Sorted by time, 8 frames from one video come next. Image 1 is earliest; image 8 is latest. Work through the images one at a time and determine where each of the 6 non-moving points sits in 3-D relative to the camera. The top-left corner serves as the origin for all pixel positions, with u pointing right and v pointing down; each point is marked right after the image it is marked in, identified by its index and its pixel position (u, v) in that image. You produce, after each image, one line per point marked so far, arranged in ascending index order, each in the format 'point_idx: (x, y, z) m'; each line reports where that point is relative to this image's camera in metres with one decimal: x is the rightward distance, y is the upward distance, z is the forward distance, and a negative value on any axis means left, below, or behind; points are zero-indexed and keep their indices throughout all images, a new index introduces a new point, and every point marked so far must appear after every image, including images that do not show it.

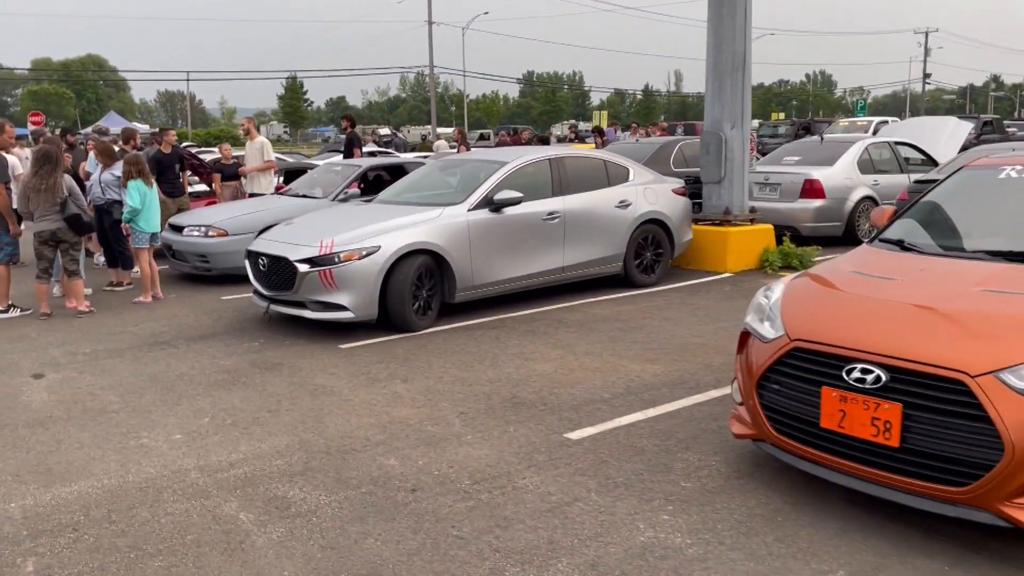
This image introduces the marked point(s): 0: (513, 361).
0: (0.0, -0.6, +6.4) m
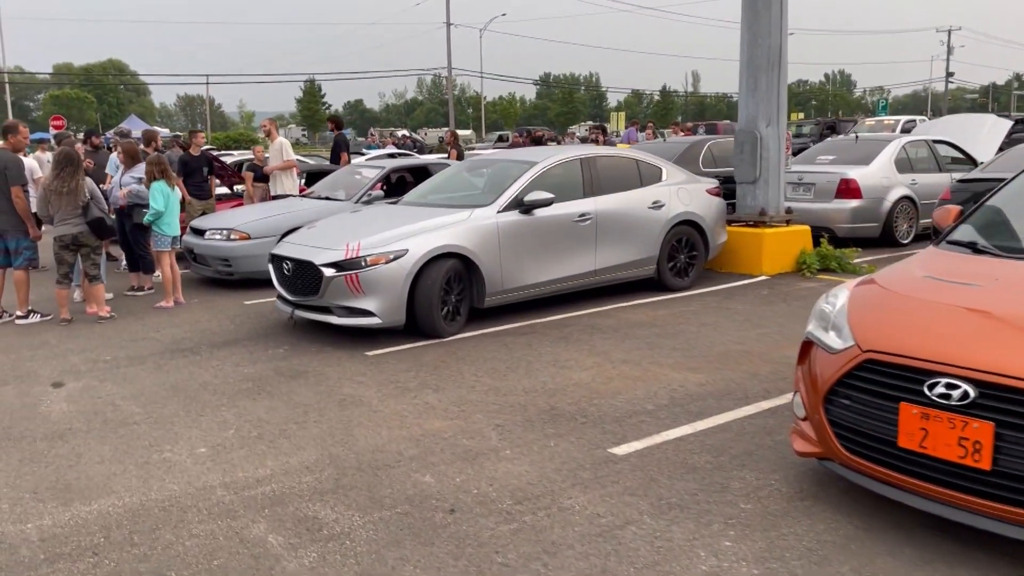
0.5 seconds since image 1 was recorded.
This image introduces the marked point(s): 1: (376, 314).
0: (+0.3, -0.6, +6.2) m
1: (-1.1, -0.2, +7.0) m
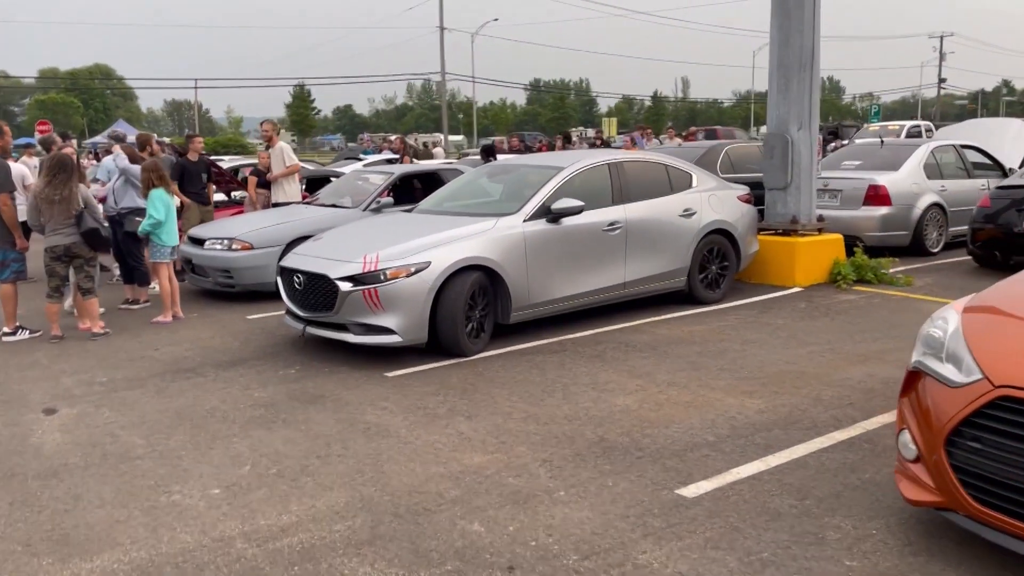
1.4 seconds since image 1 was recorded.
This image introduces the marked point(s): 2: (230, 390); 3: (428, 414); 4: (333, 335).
0: (+0.5, -0.7, +5.7) m
1: (-0.9, -0.3, +6.5) m
2: (-2.0, -0.7, +6.2) m
3: (-0.5, -0.8, +5.4) m
4: (-1.4, -0.4, +6.7) m
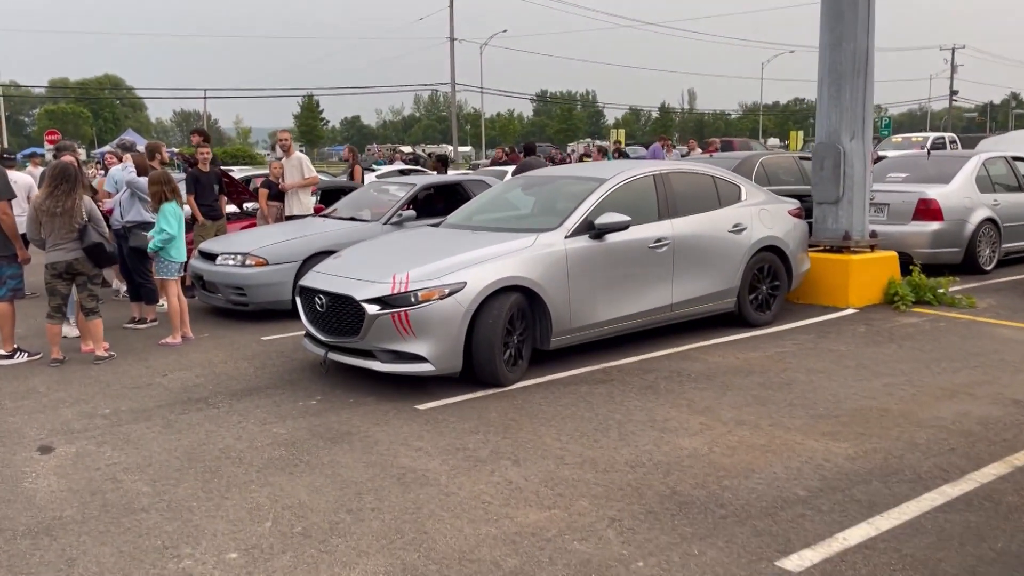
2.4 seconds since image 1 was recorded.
0: (+0.8, -0.9, +5.0) m
1: (-0.6, -0.5, +5.9) m
2: (-1.7, -0.9, +5.6) m
3: (-0.2, -0.9, +4.8) m
4: (-1.1, -0.5, +6.1) m
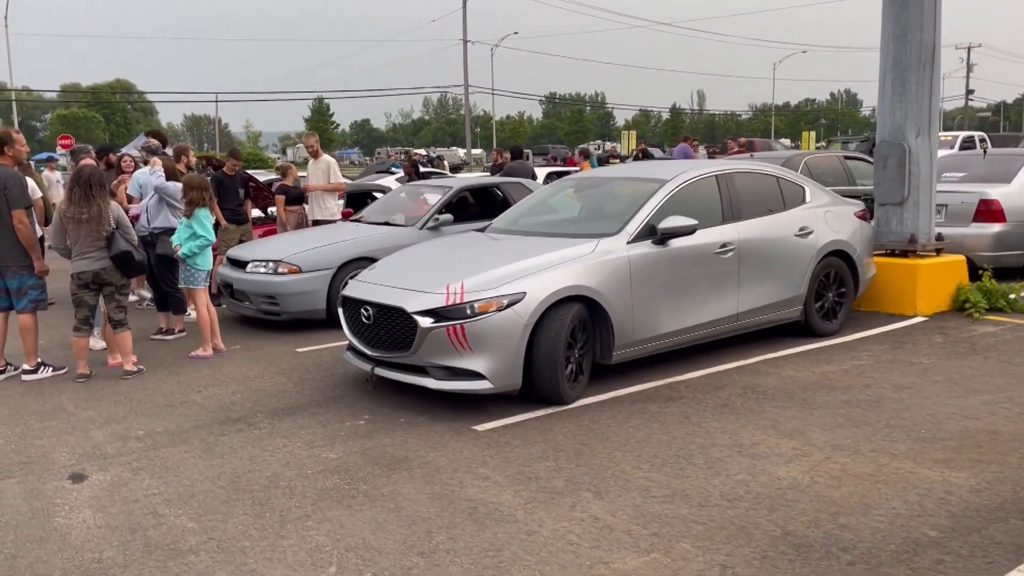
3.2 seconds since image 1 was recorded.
0: (+1.2, -0.9, +4.6) m
1: (-0.2, -0.6, +5.5) m
2: (-1.3, -1.0, +5.1) m
3: (+0.2, -1.0, +4.3) m
4: (-0.7, -0.6, +5.7) m
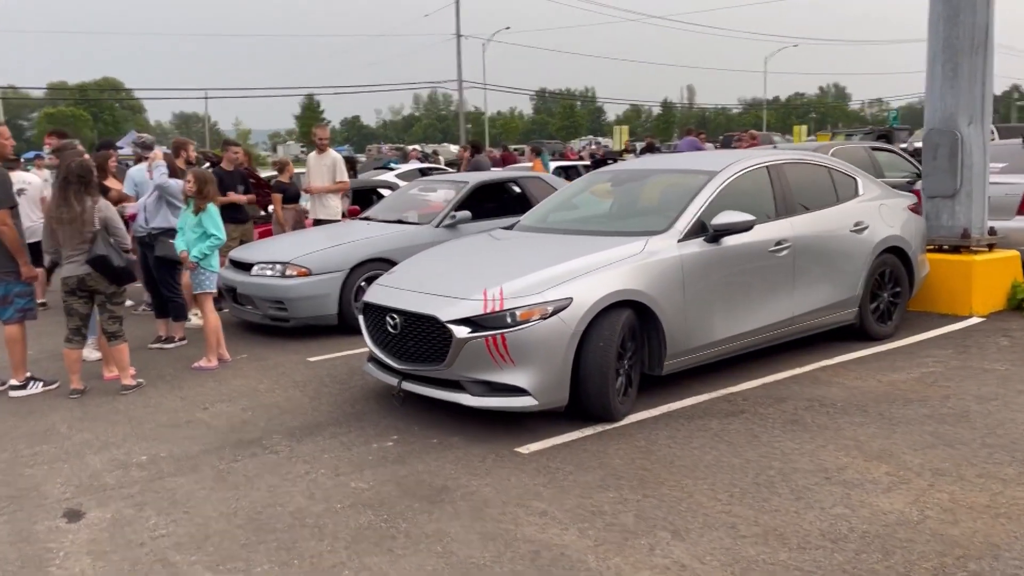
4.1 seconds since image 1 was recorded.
0: (+1.5, -0.9, +4.0) m
1: (+0.1, -0.6, +4.9) m
2: (-1.1, -1.0, +4.6) m
3: (+0.4, -1.0, +3.8) m
4: (-0.4, -0.6, +5.1) m
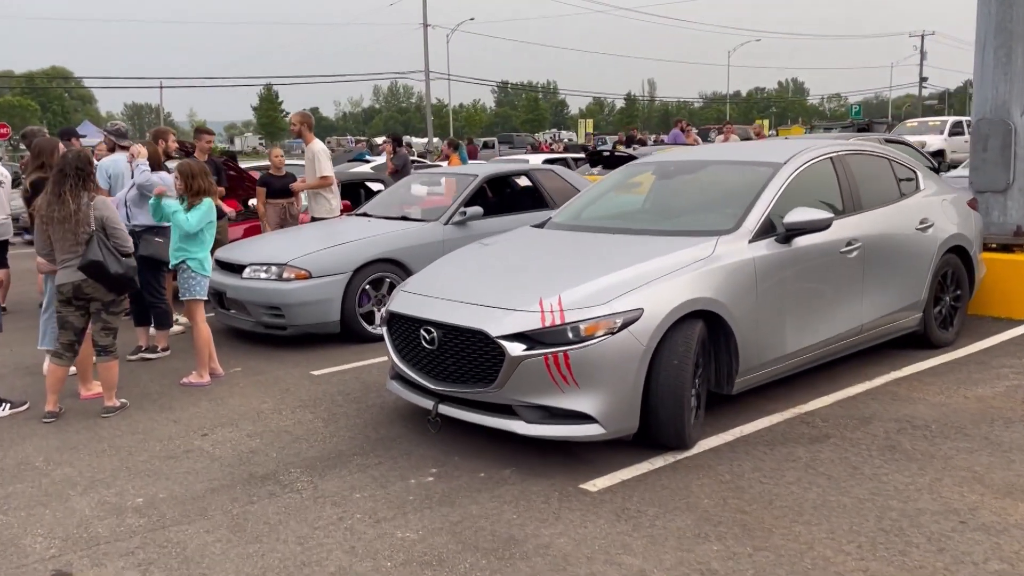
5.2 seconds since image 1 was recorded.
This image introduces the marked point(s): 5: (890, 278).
0: (+1.8, -1.0, +3.5) m
1: (+0.4, -0.7, +4.2) m
2: (-0.7, -1.1, +3.9) m
3: (+0.8, -1.1, +3.1) m
4: (-0.1, -0.7, +4.4) m
5: (+2.5, +0.1, +5.7) m
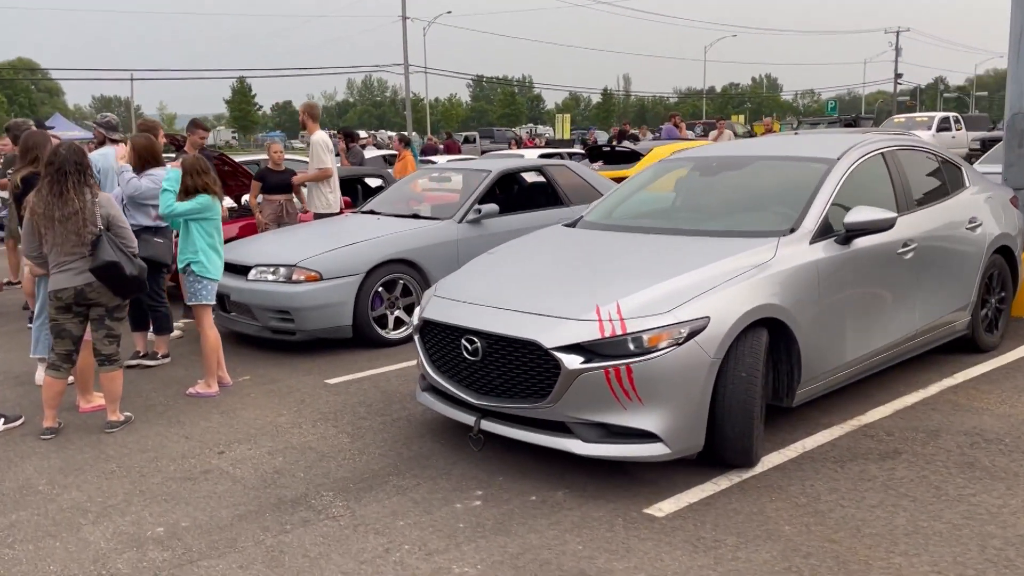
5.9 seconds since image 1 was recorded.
0: (+2.1, -1.0, +3.2) m
1: (+0.7, -0.7, +3.9) m
2: (-0.4, -1.1, +3.5) m
3: (+1.1, -1.1, +2.8) m
4: (+0.1, -0.7, +4.1) m
5: (+2.7, 0.0, +5.4) m
